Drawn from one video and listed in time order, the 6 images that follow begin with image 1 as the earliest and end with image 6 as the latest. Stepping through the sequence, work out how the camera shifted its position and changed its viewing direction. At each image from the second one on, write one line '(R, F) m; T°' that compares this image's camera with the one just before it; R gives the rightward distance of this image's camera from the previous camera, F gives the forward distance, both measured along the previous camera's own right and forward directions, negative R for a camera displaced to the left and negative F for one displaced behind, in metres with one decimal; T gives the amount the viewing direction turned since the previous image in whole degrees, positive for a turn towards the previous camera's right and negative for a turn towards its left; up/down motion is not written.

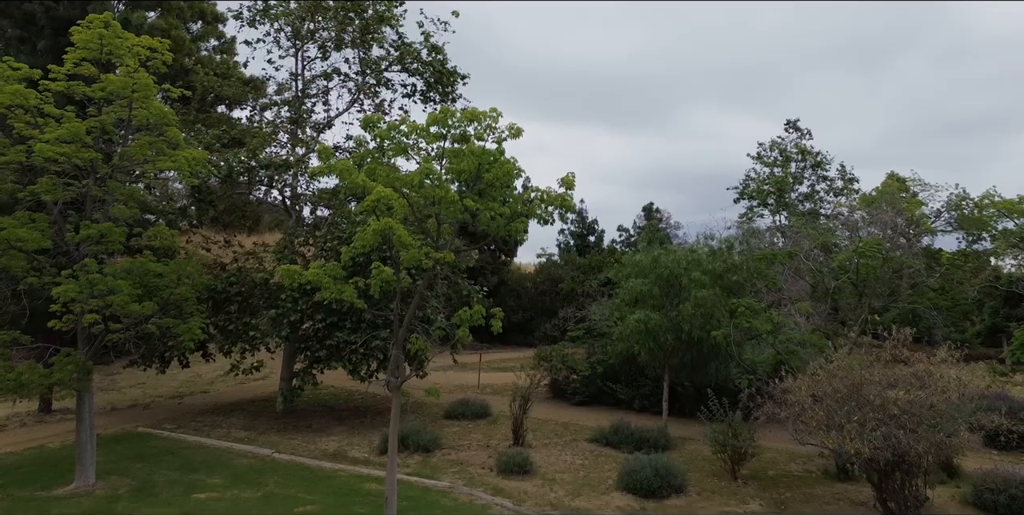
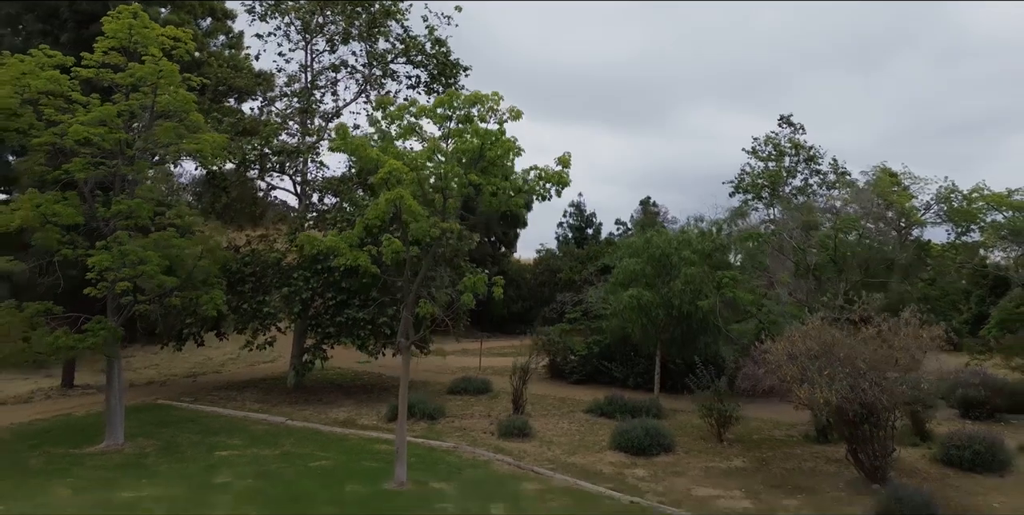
(0.0, -0.9) m; 0°
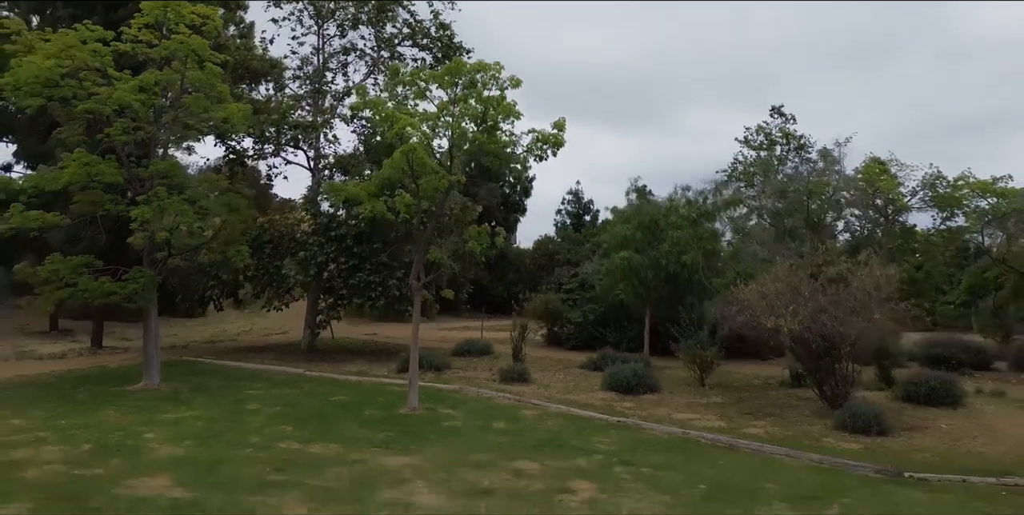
(0.0, -1.4) m; 0°
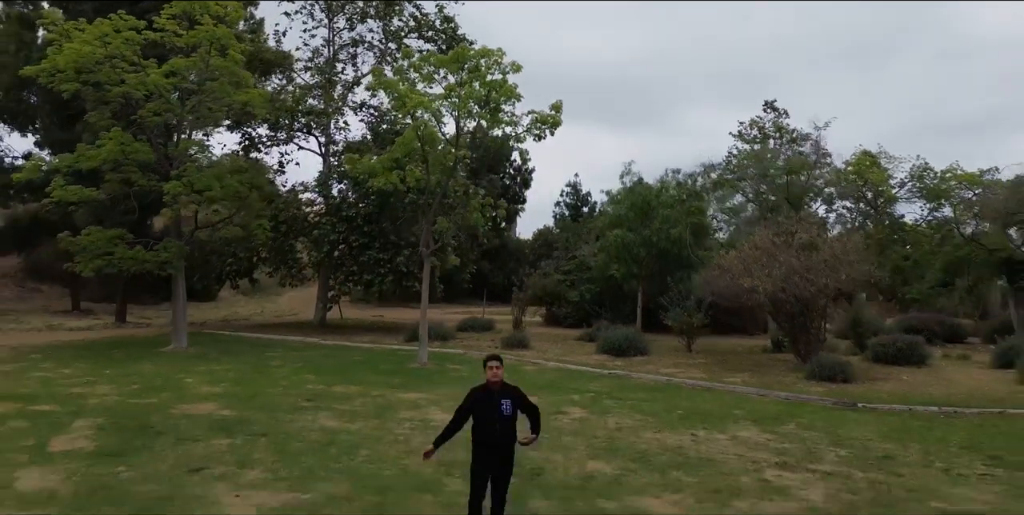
(0.0, -1.2) m; 0°
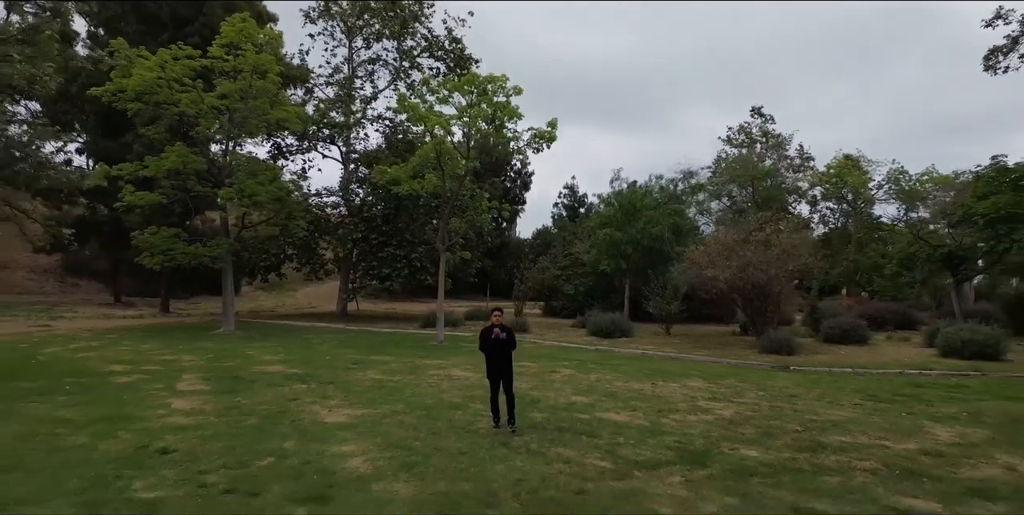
(0.0, -2.6) m; 0°
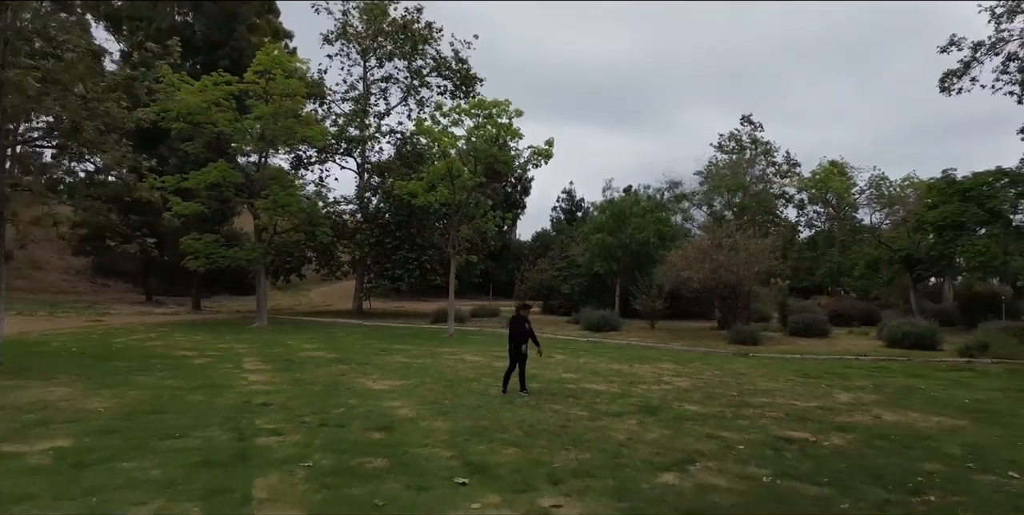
(0.0, -2.4) m; 0°
